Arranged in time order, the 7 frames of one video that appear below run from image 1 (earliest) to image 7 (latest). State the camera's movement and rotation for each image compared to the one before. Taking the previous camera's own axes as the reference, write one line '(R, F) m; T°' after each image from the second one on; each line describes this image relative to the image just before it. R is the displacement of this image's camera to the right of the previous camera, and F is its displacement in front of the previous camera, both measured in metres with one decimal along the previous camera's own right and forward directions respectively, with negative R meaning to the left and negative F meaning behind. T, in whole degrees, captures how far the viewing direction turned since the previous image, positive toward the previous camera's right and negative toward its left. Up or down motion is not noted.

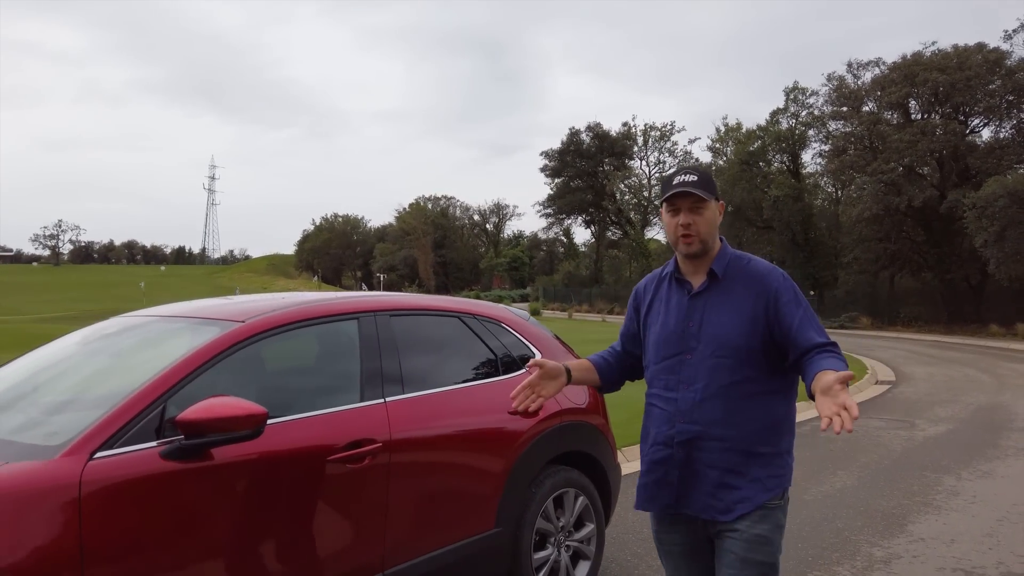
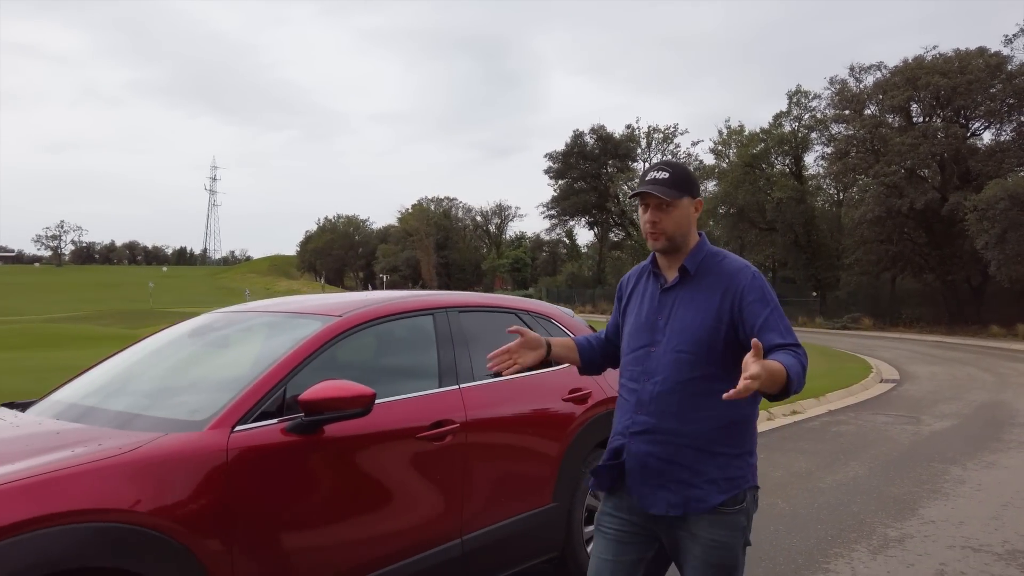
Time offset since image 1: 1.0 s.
(-0.3, -0.4) m; 0°
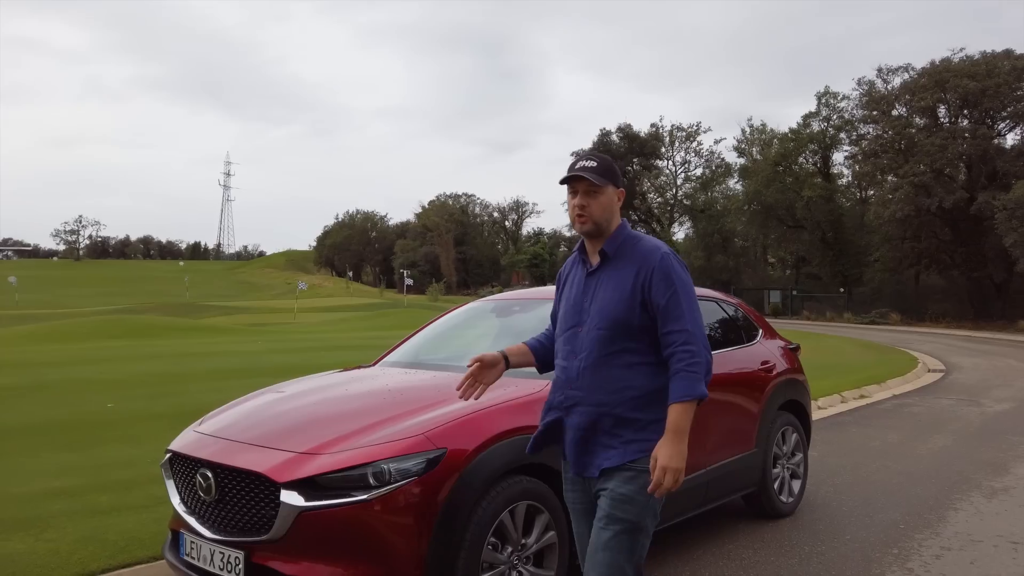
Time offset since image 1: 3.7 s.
(-1.4, -1.2) m; -1°
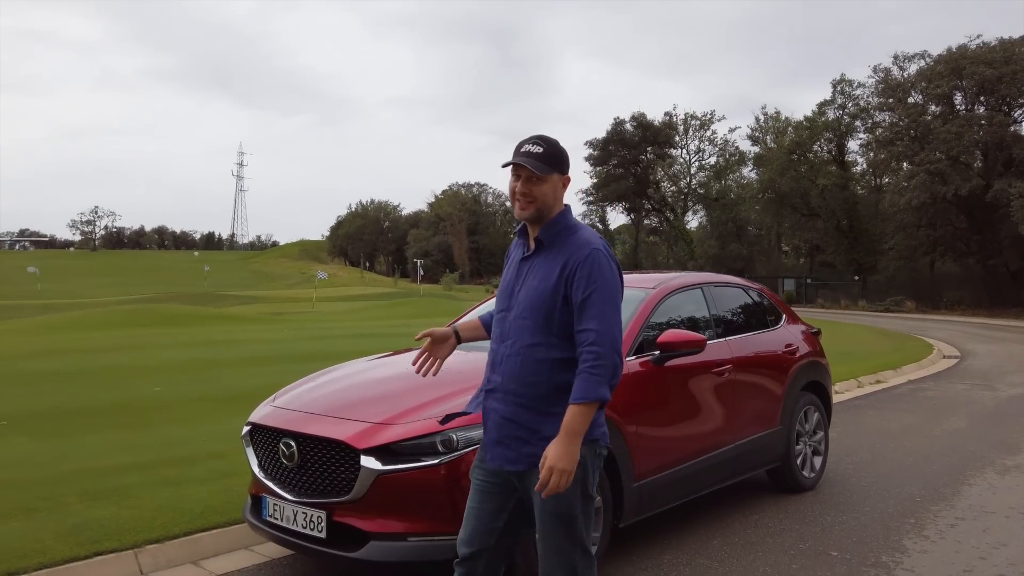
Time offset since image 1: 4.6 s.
(-0.2, -0.4) m; -1°
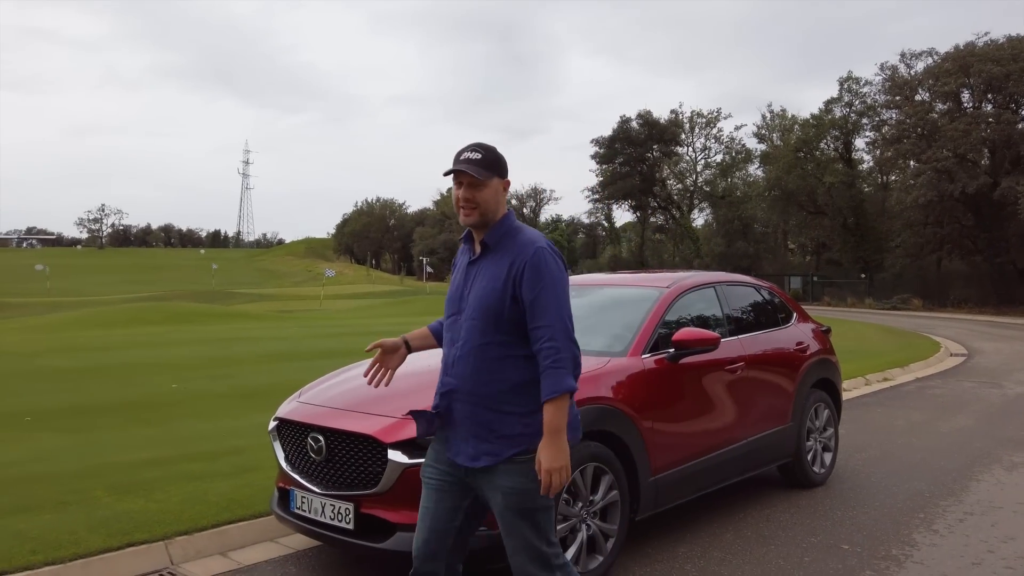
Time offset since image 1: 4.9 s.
(-0.1, -0.1) m; 0°
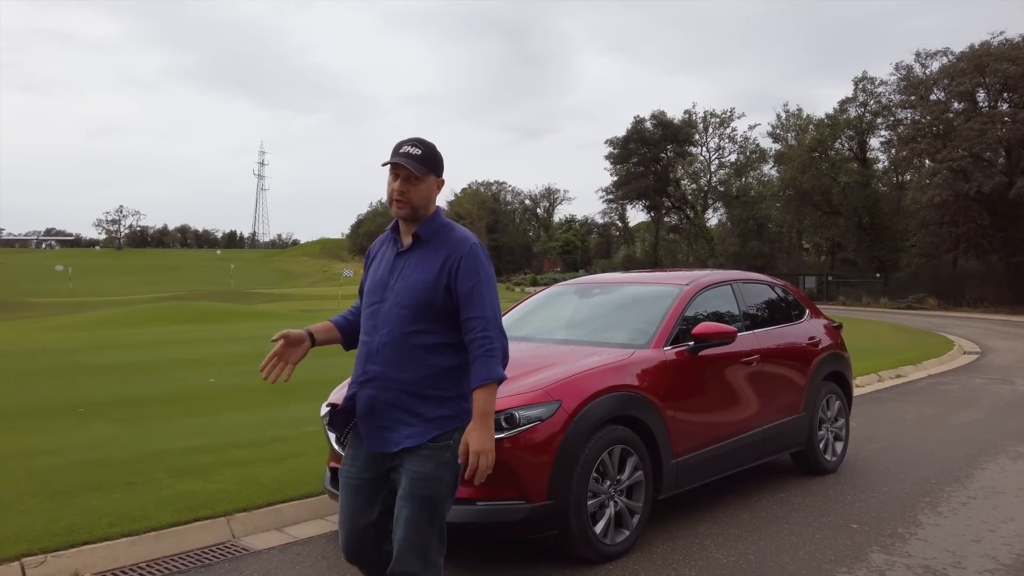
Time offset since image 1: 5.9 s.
(-0.1, -0.4) m; -1°
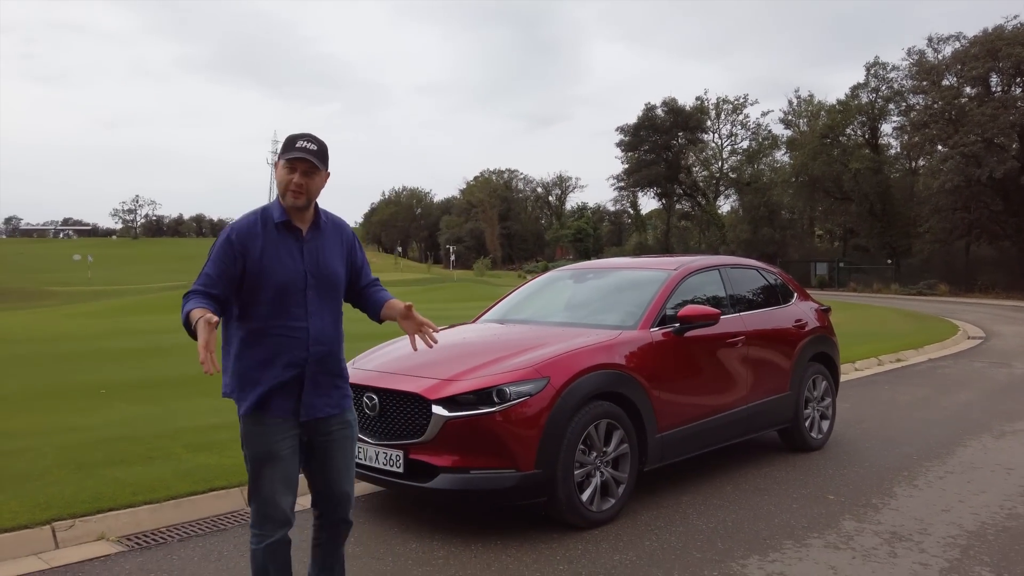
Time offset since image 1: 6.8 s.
(+0.1, -0.3) m; -1°
